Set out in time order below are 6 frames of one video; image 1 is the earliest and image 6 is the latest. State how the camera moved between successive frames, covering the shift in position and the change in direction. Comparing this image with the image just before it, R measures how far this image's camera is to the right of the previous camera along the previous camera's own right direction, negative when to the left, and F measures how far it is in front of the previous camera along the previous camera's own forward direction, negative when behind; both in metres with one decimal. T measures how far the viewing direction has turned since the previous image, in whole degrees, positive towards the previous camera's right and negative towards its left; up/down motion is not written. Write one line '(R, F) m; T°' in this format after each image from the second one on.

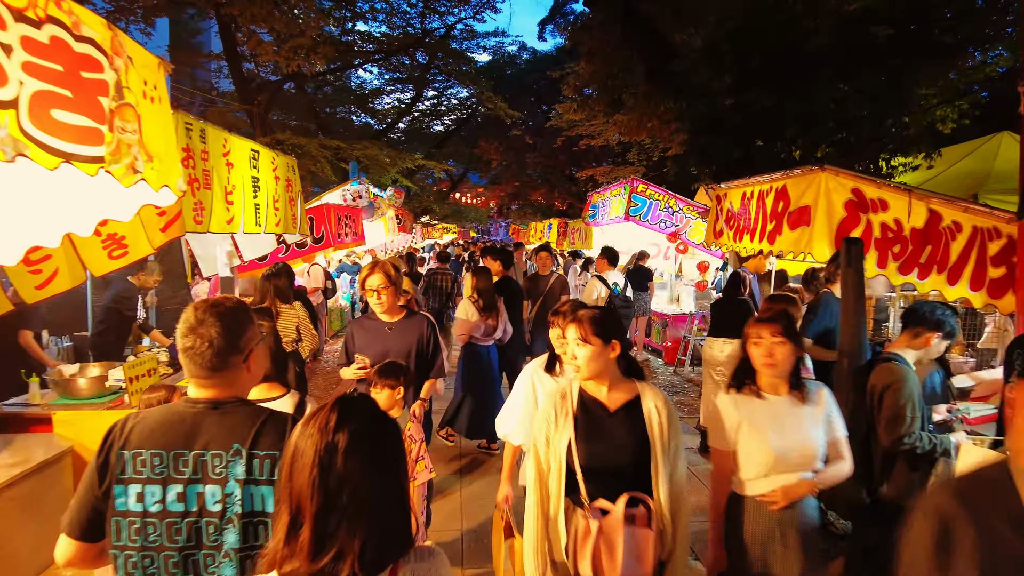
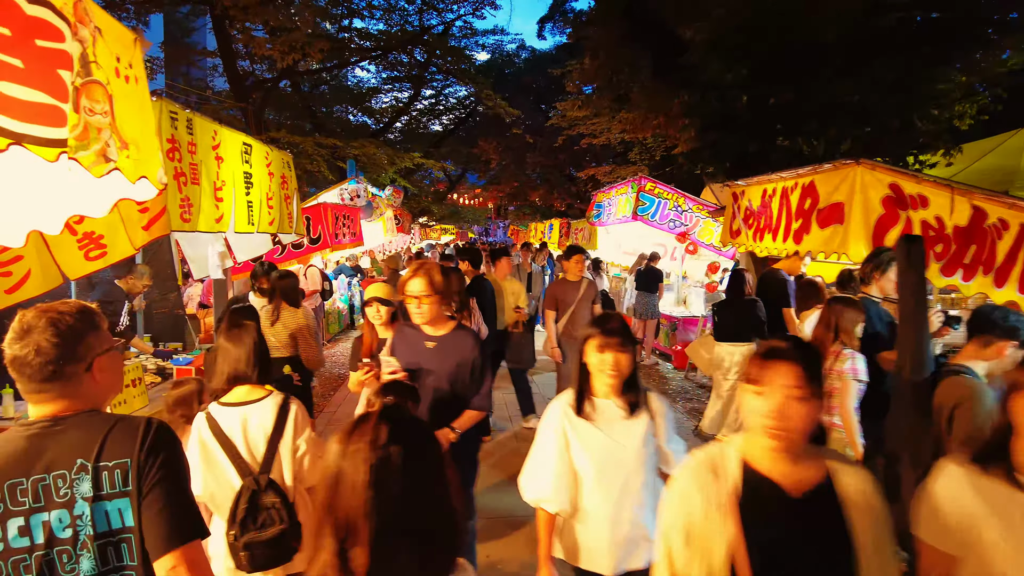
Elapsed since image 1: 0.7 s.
(-0.1, +0.3) m; 0°
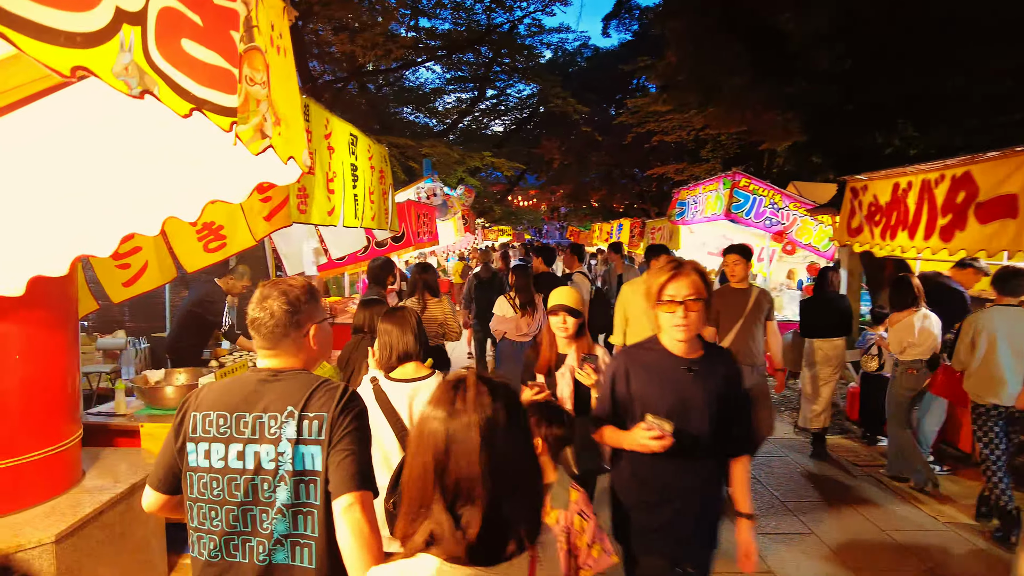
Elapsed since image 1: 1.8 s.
(-0.5, +0.3) m; -4°
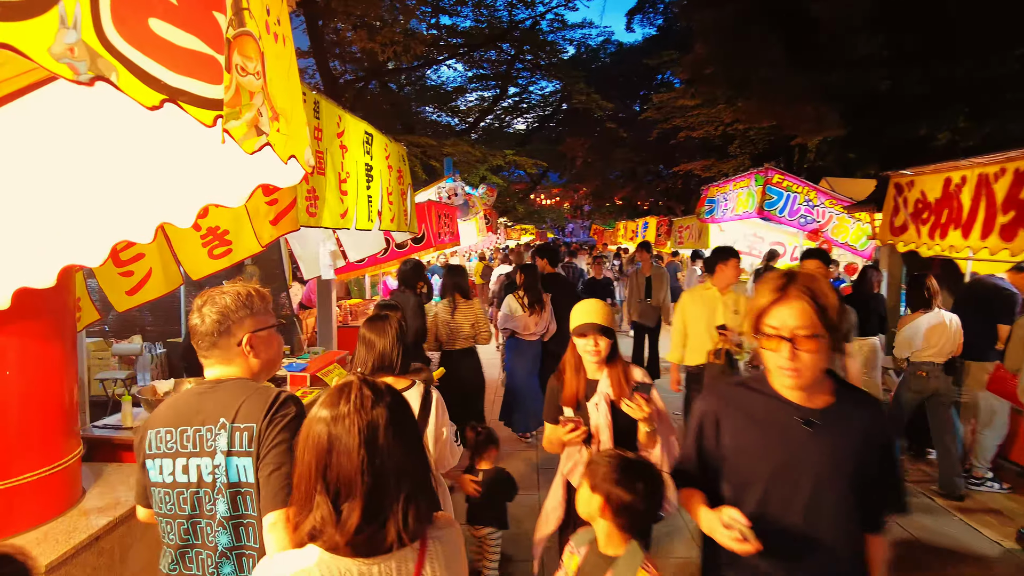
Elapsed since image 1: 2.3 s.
(0.0, +0.2) m; -2°
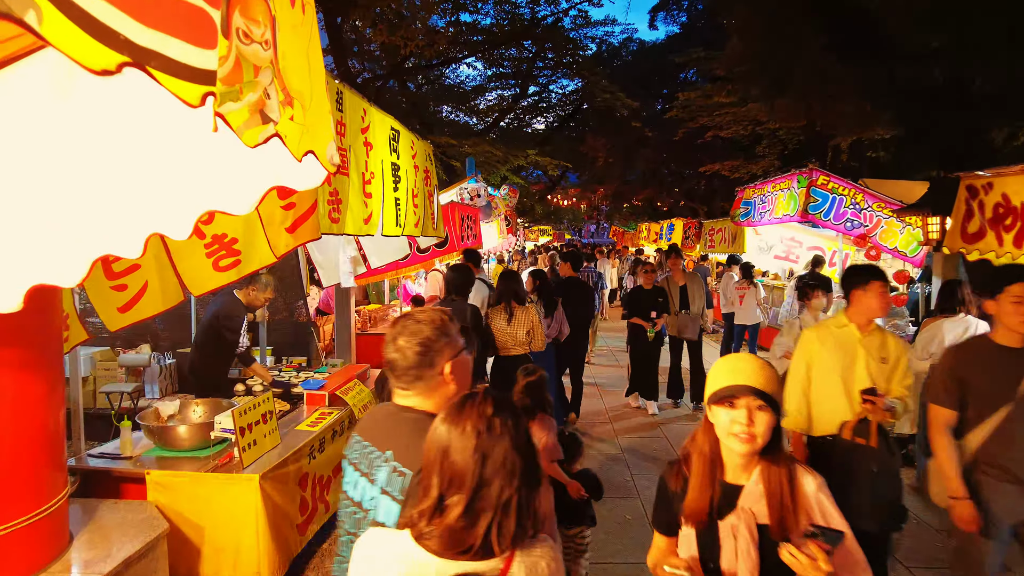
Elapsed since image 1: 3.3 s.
(-0.2, +0.4) m; -1°
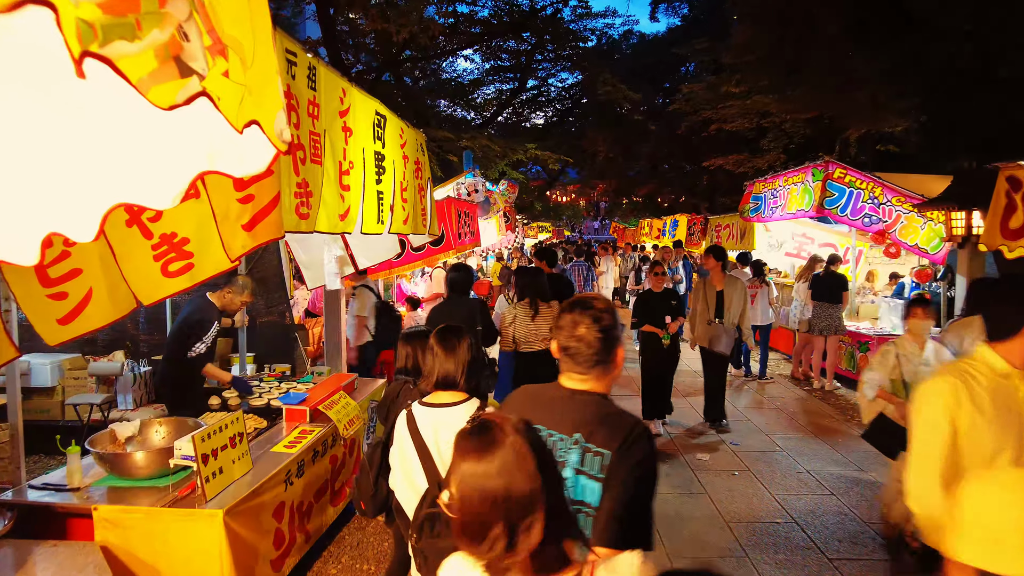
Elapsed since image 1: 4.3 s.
(0.0, +0.4) m; 0°
